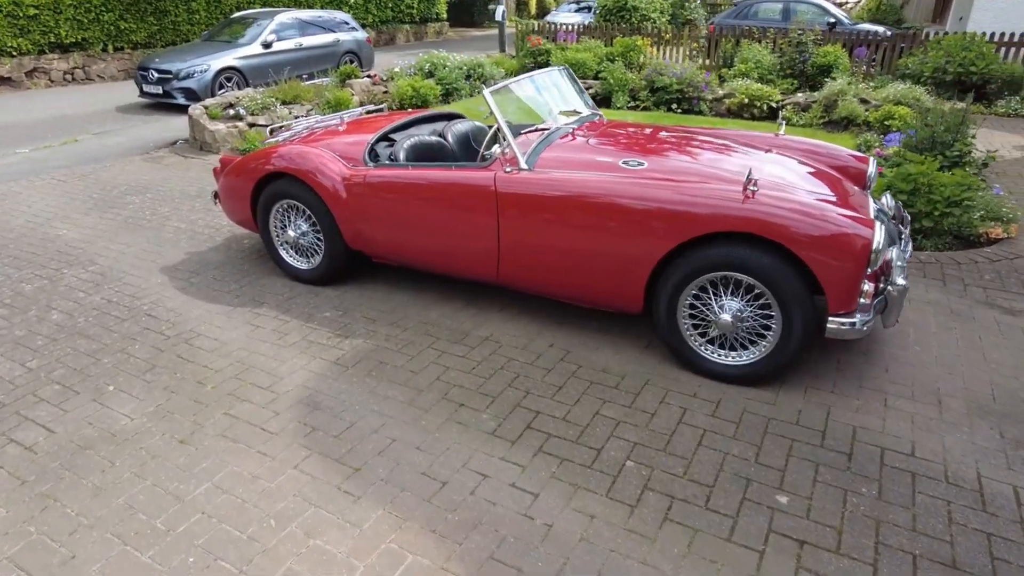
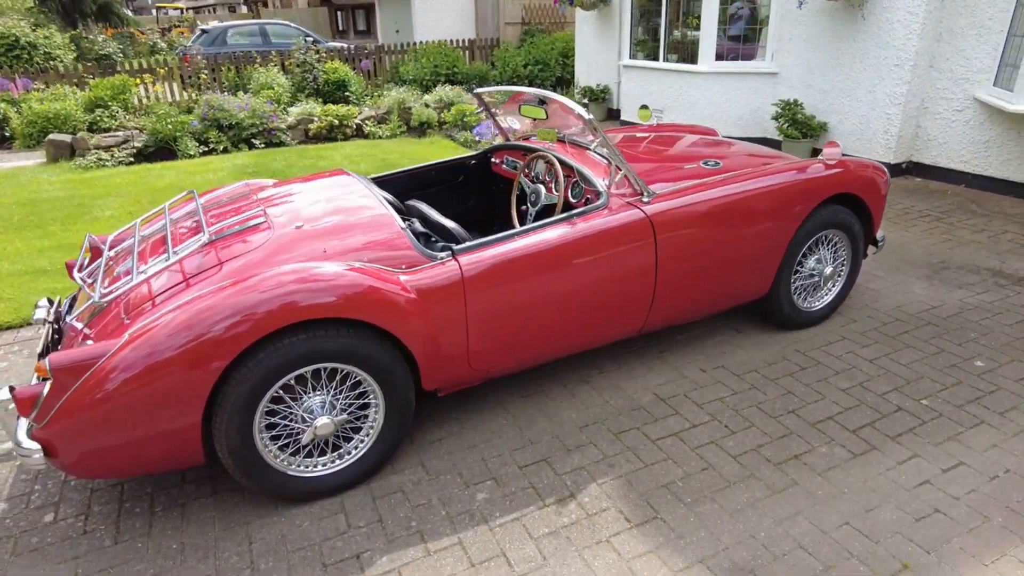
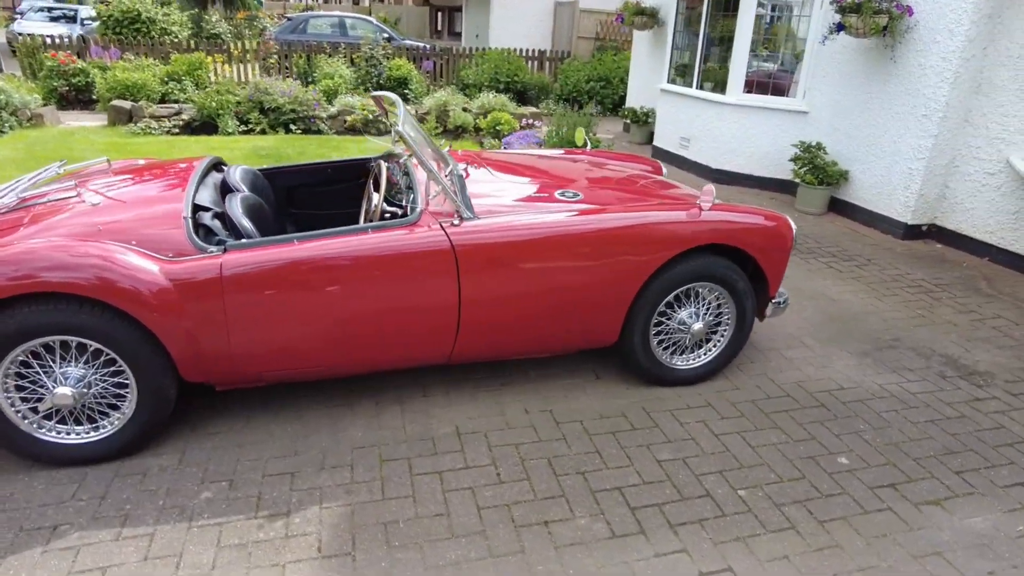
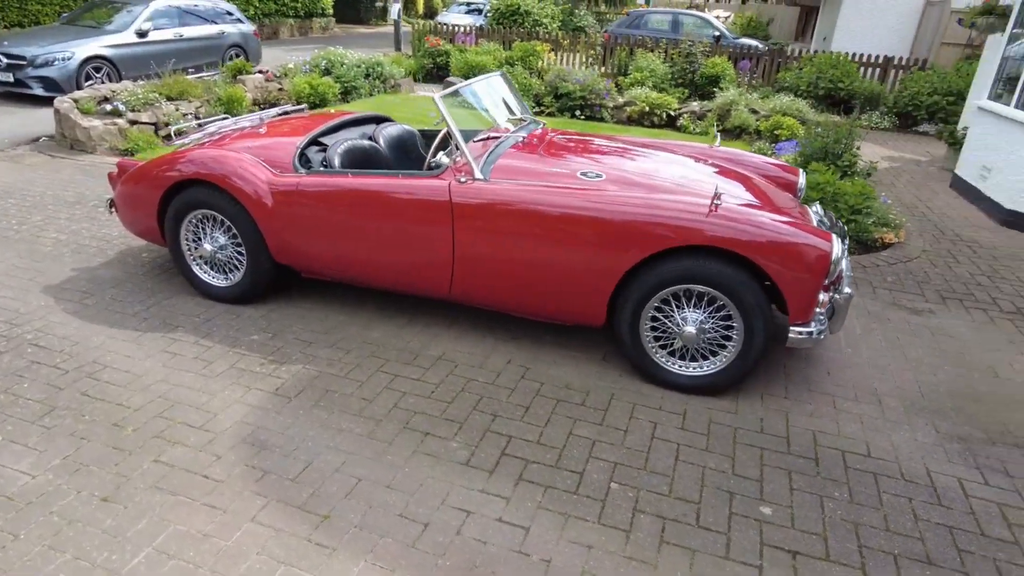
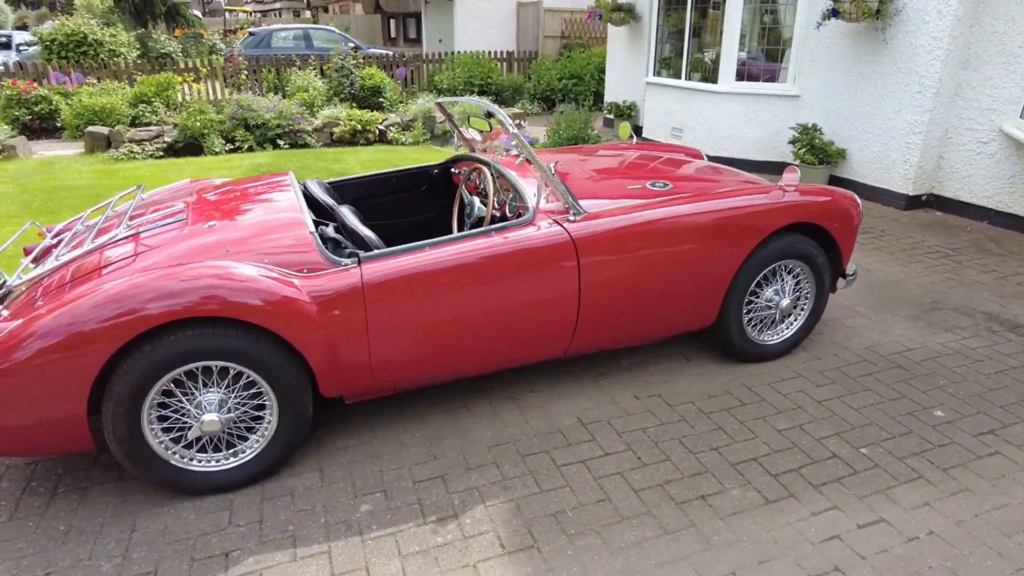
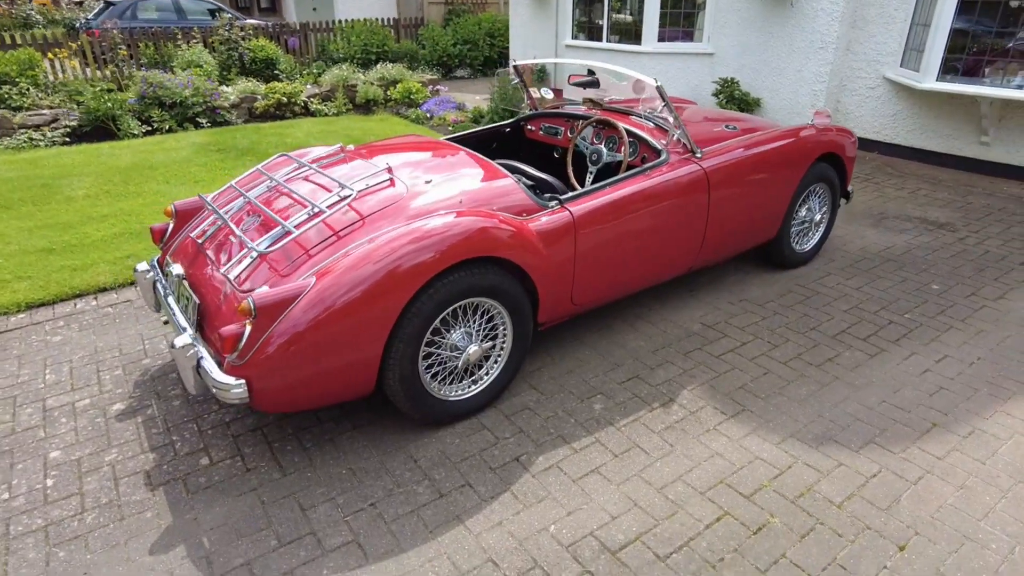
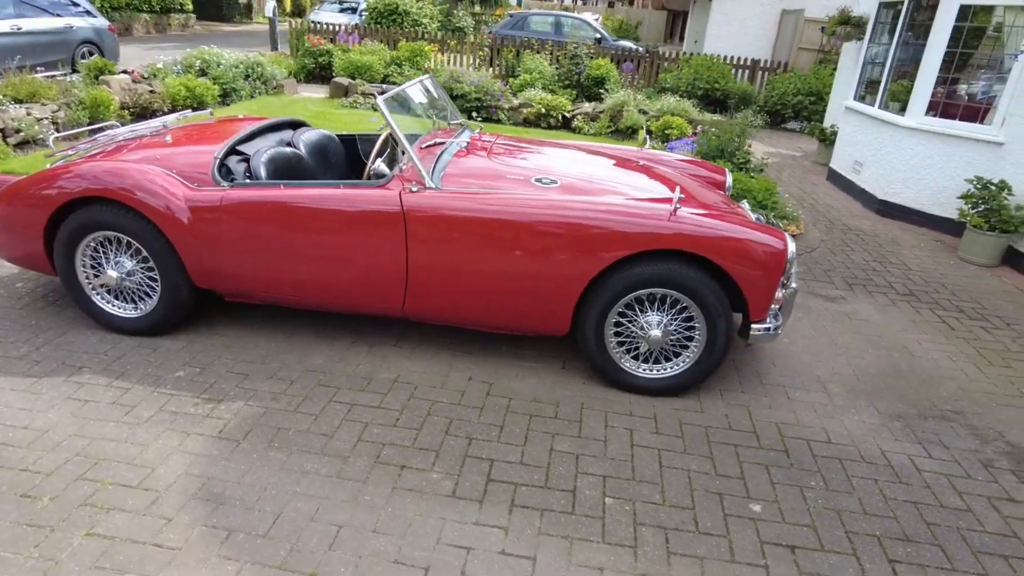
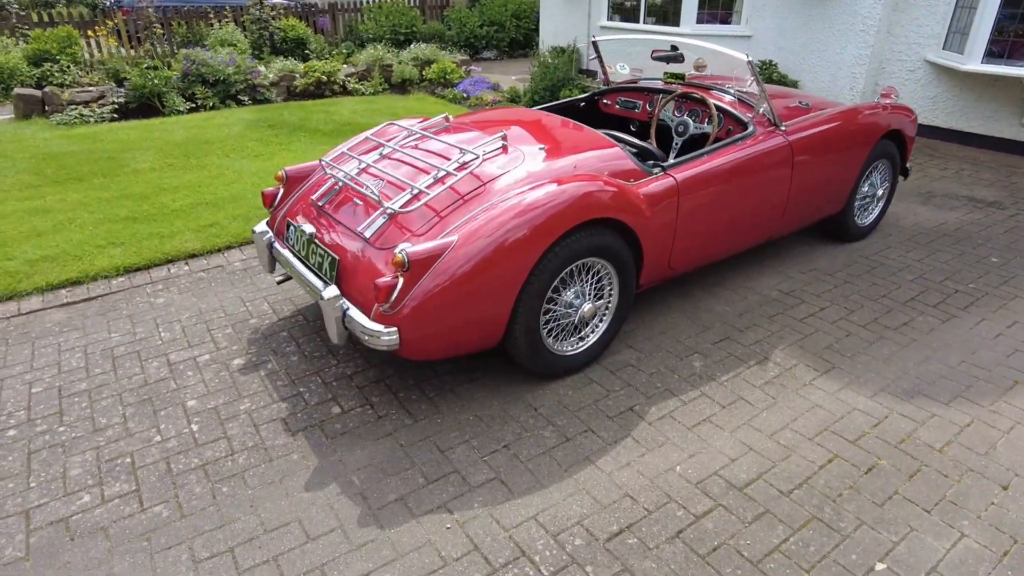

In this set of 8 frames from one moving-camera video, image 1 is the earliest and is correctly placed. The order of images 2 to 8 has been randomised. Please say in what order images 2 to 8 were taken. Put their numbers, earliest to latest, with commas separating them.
4, 7, 3, 5, 2, 6, 8
